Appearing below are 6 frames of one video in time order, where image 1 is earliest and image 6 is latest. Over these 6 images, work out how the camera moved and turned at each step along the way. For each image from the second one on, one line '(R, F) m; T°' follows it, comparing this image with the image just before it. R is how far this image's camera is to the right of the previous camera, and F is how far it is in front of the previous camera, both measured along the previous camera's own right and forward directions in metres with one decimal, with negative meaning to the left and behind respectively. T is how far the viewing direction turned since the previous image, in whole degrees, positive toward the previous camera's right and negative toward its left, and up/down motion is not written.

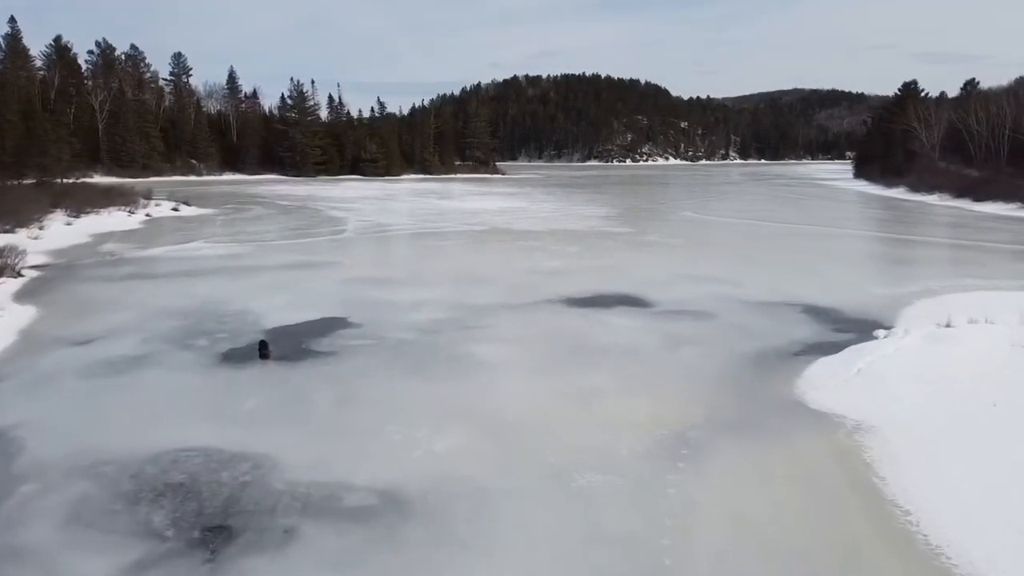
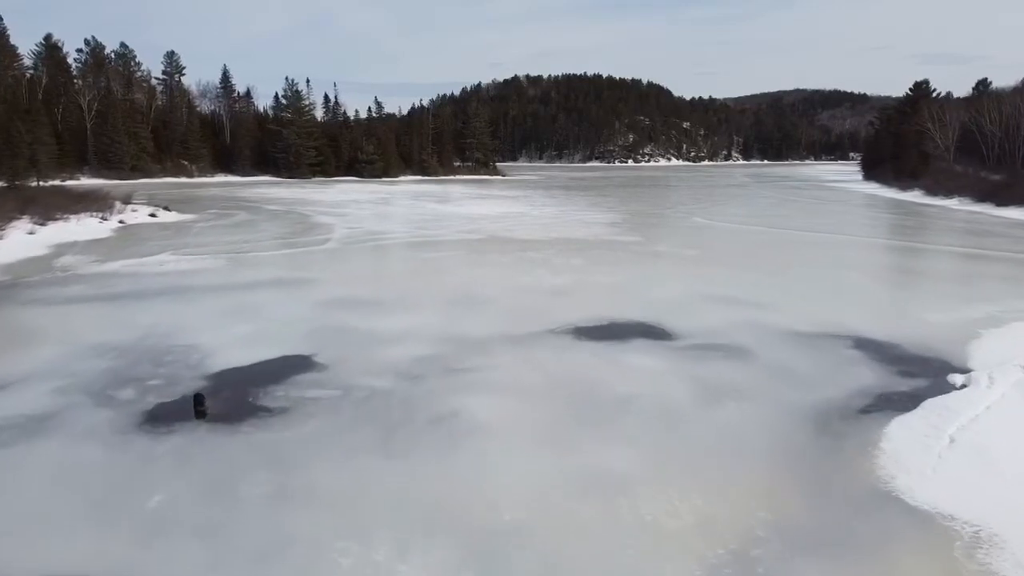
(0.0, +1.6) m; 0°
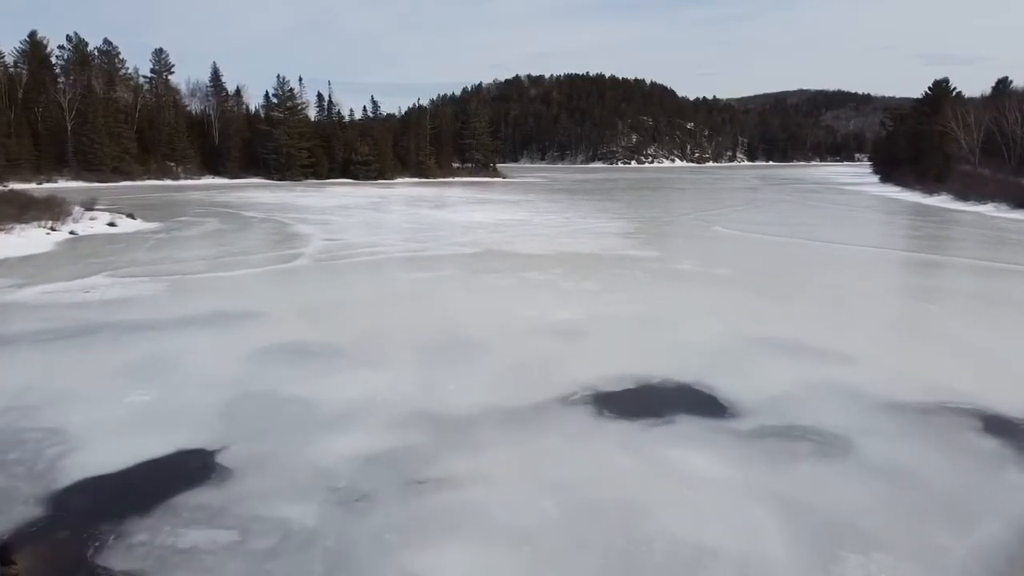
(0.0, +2.5) m; 0°
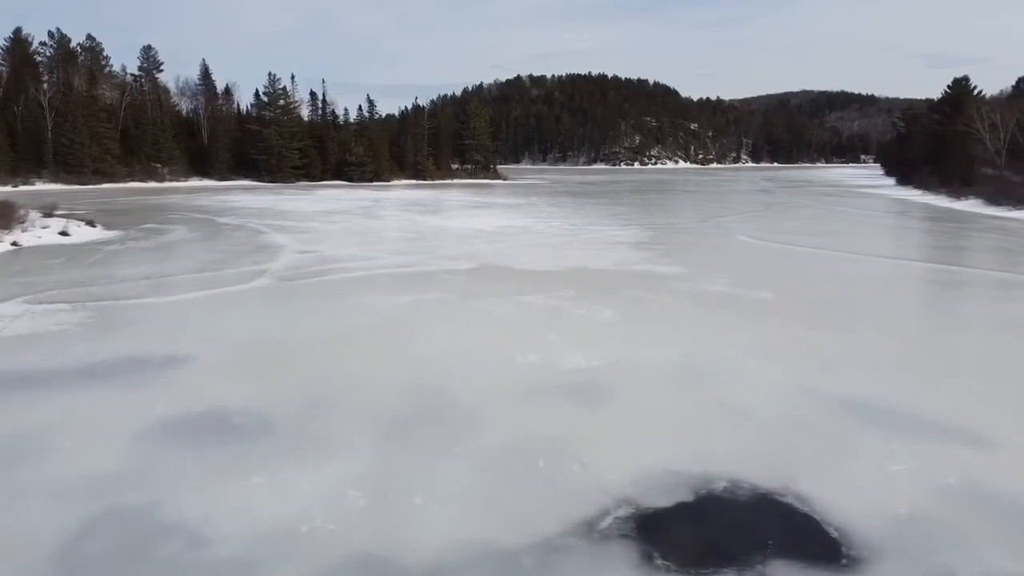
(0.0, +2.3) m; 0°
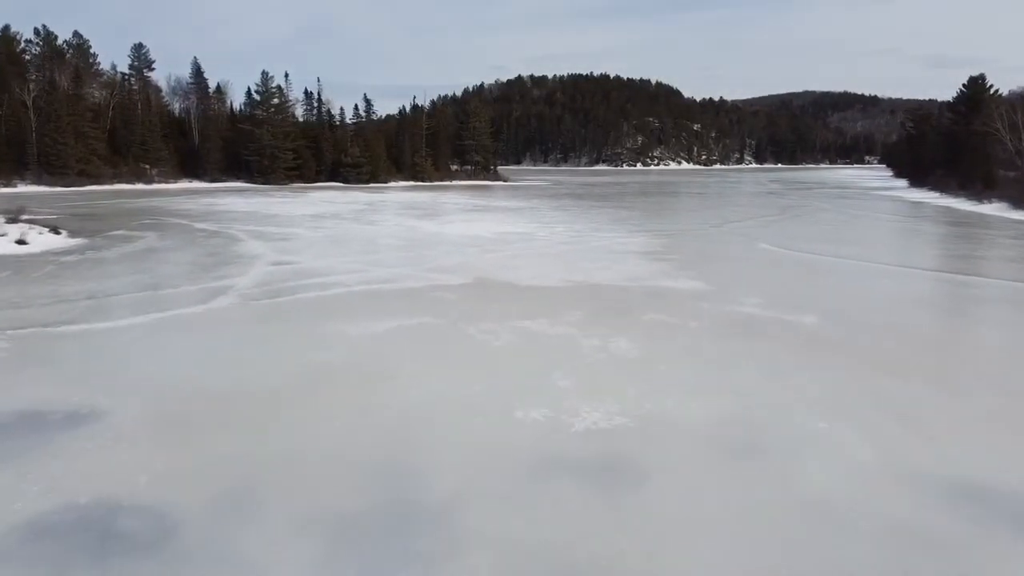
(0.0, +1.7) m; 0°
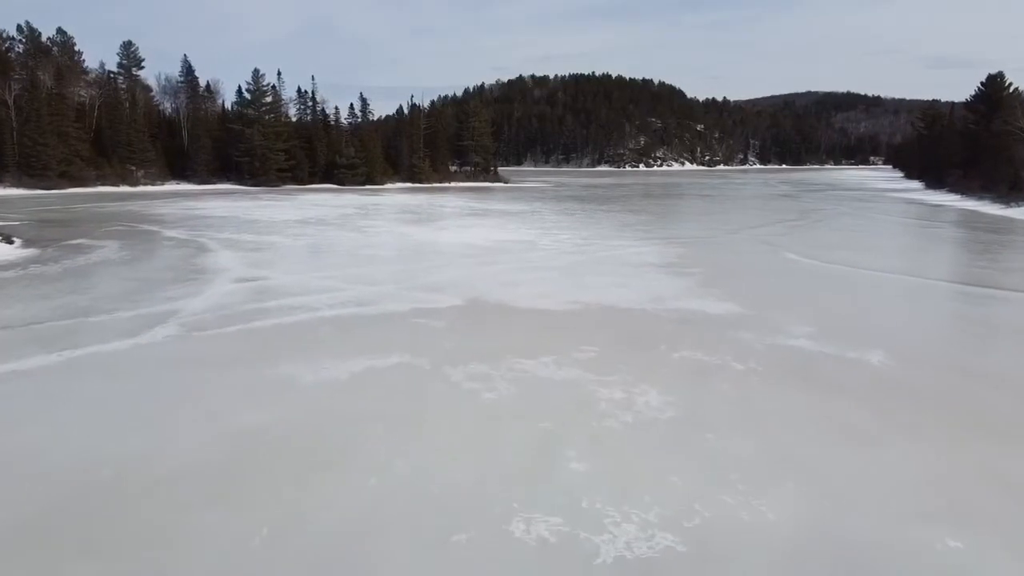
(0.0, +1.9) m; 0°
